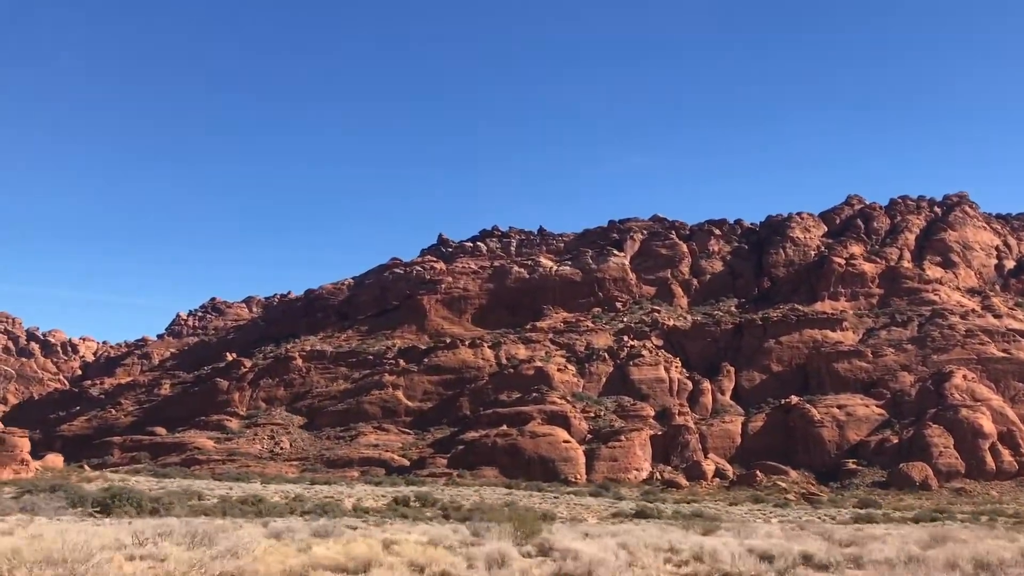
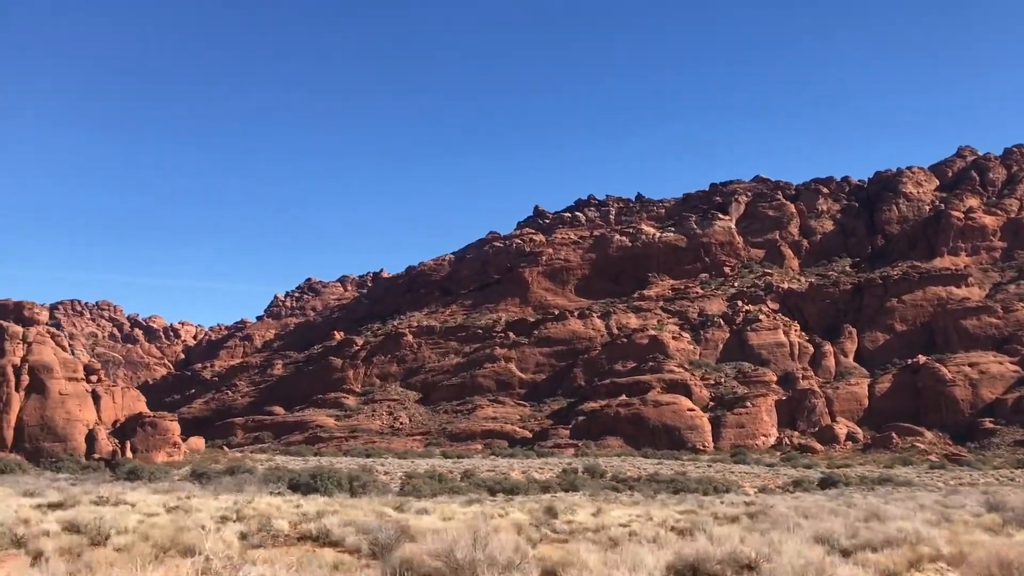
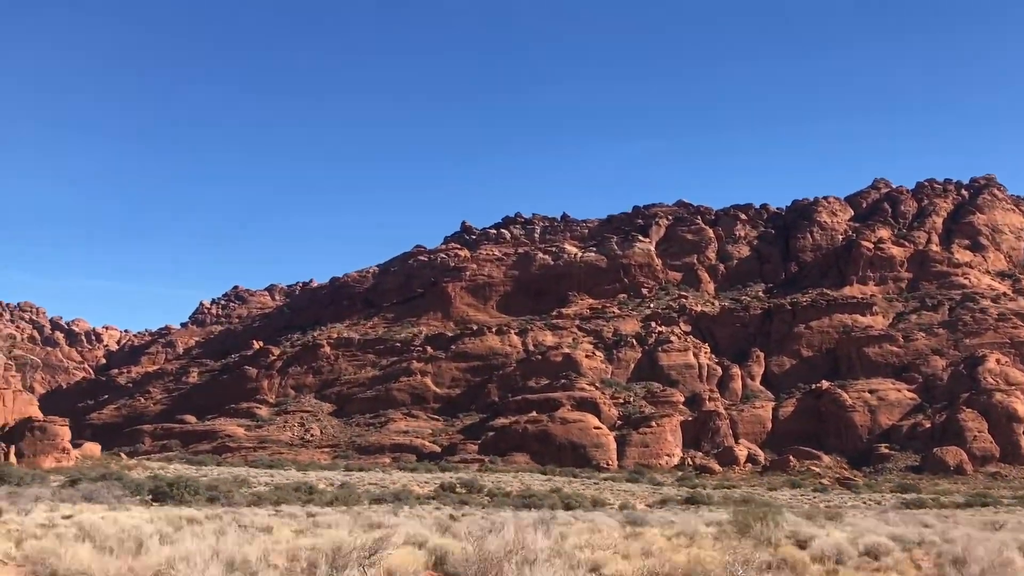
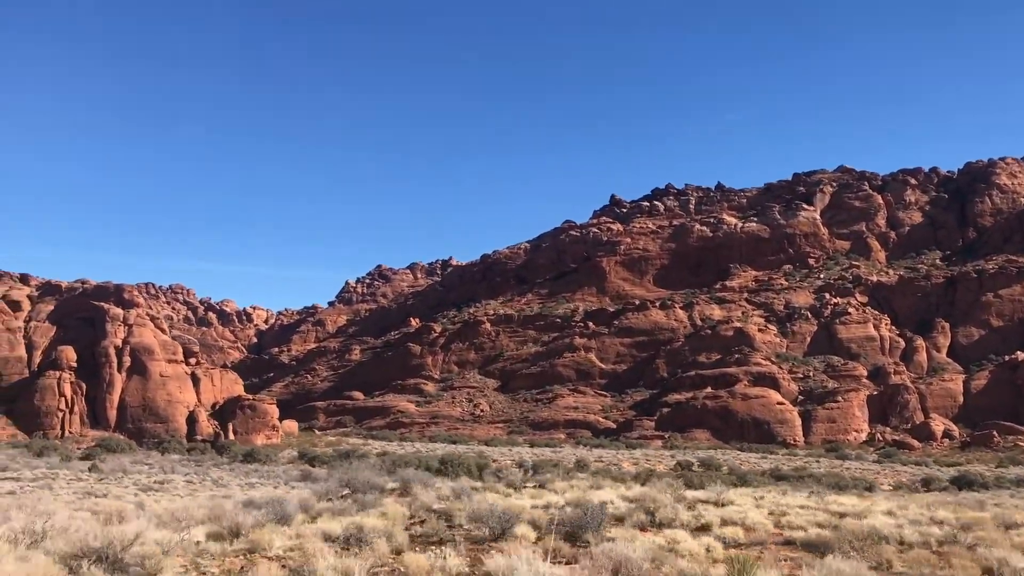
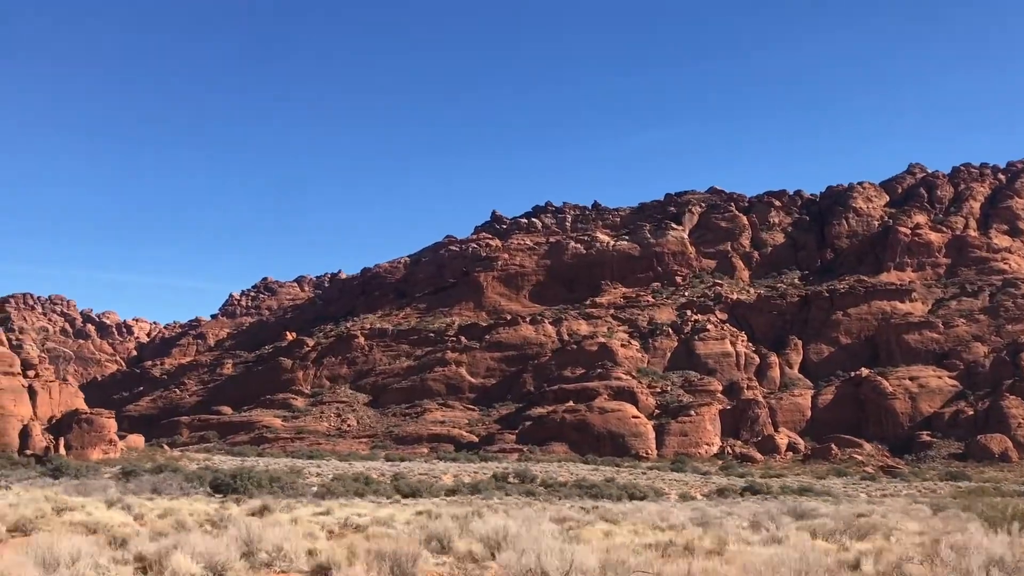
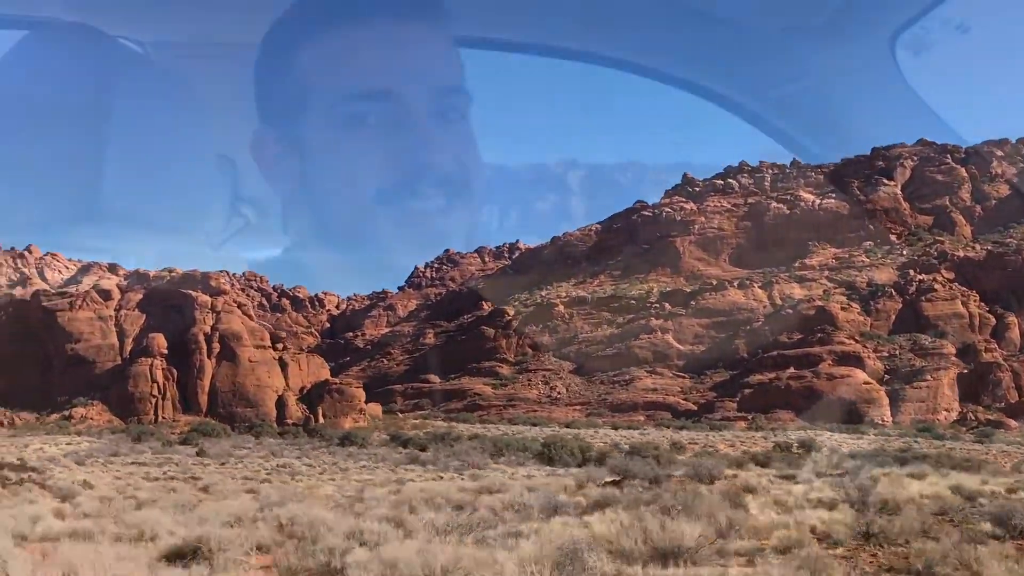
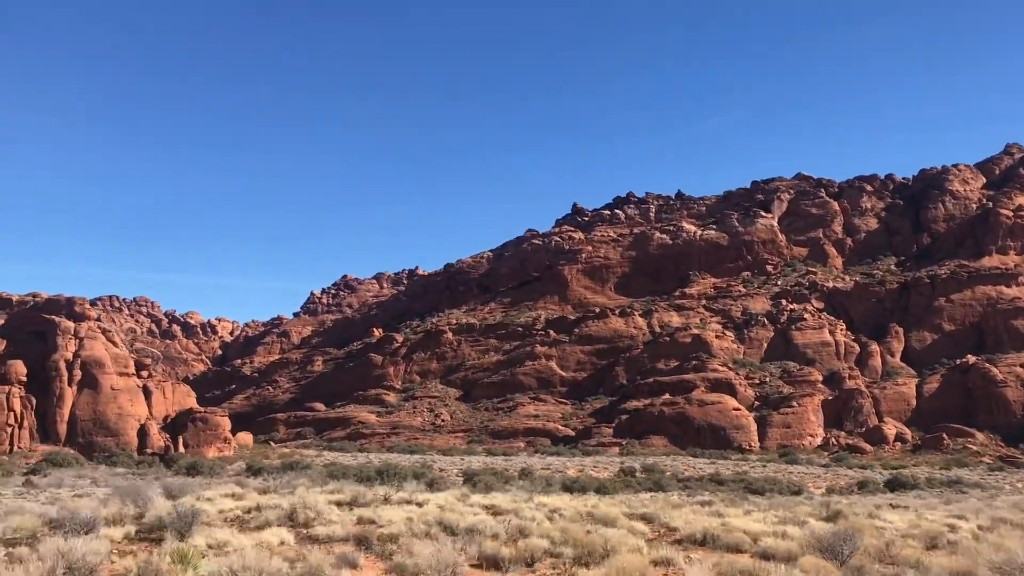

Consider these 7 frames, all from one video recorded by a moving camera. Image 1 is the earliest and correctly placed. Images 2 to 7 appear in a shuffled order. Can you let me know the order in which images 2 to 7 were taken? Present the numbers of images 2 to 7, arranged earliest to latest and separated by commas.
3, 5, 2, 7, 4, 6
